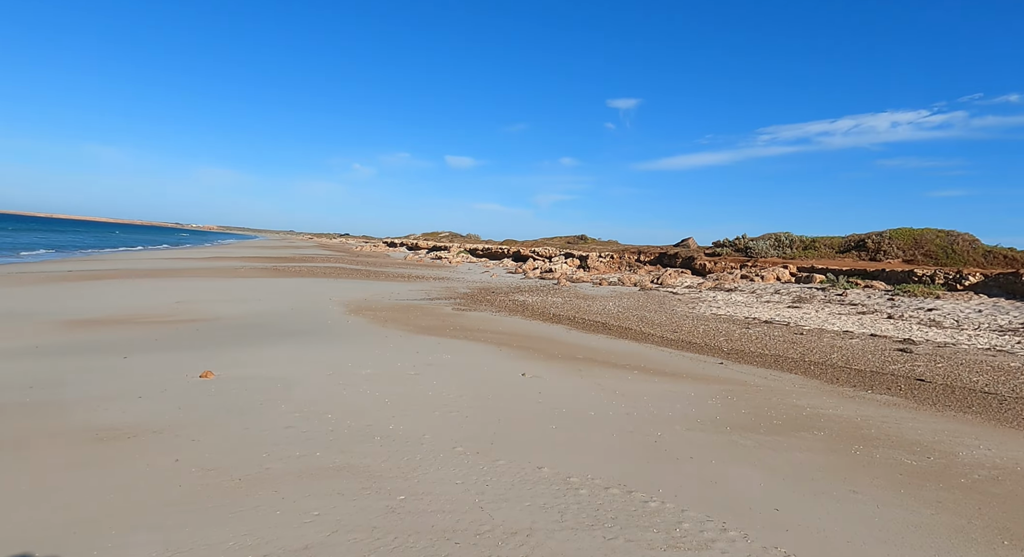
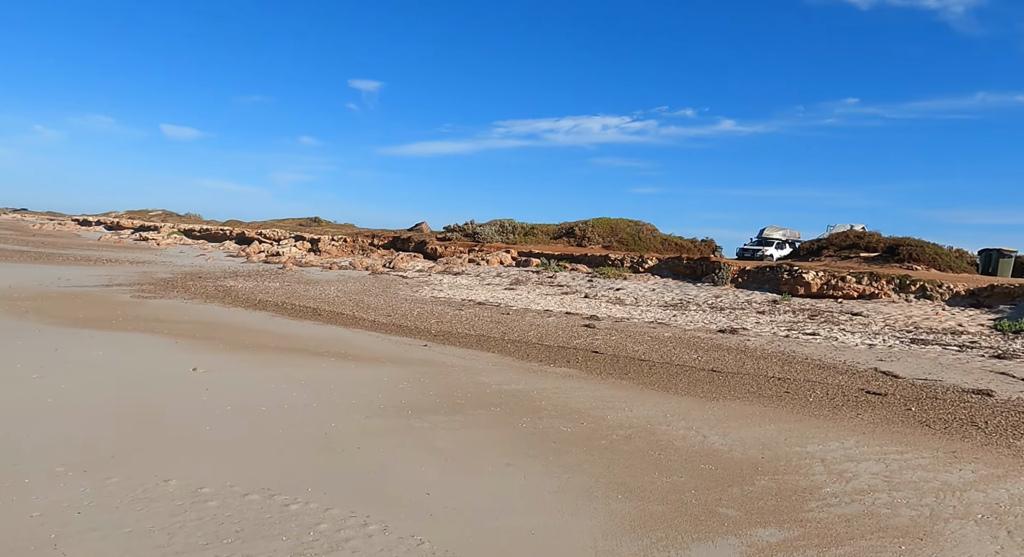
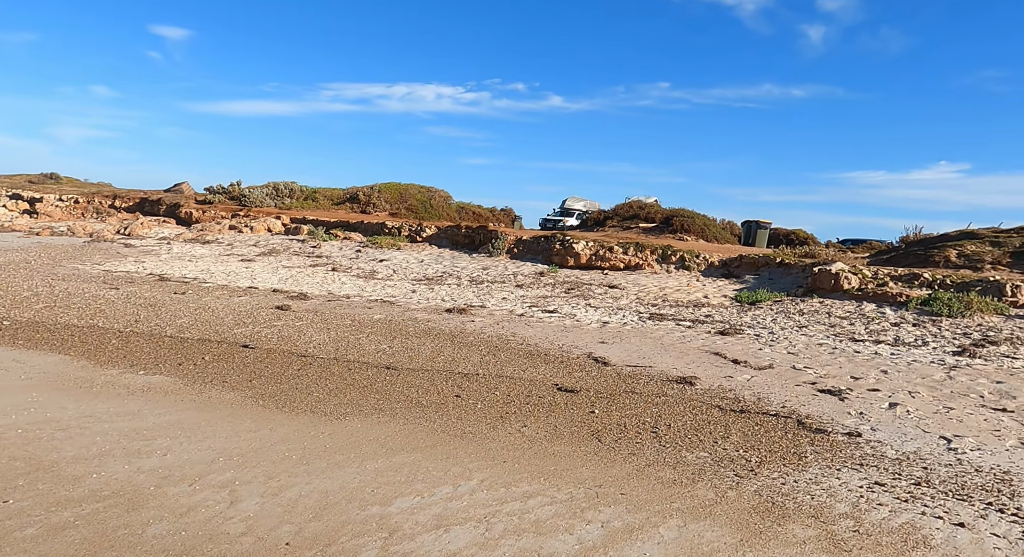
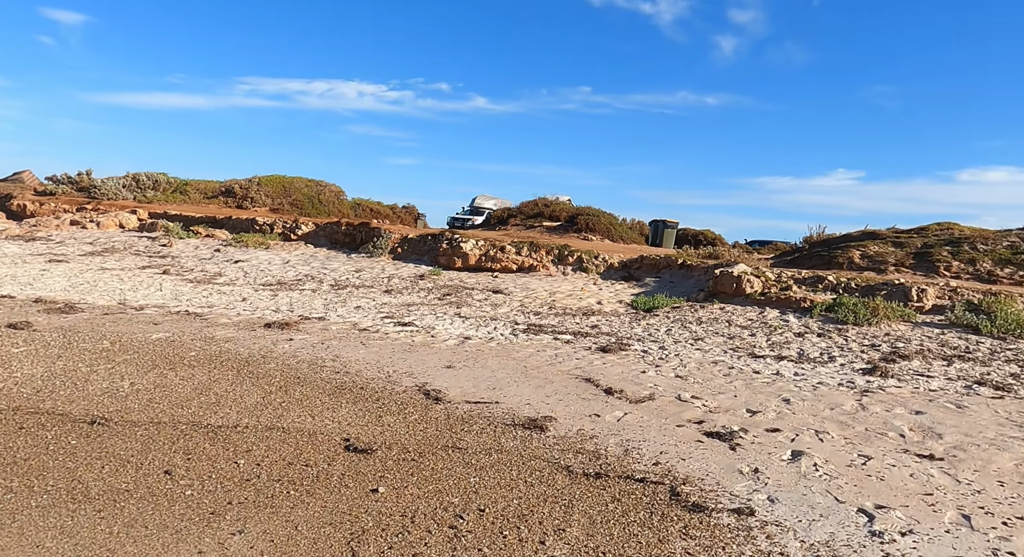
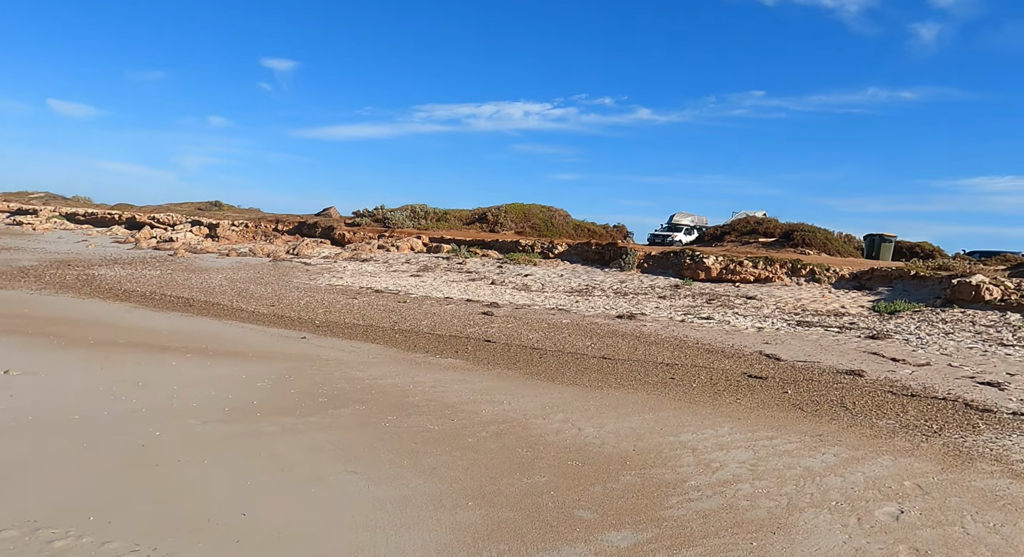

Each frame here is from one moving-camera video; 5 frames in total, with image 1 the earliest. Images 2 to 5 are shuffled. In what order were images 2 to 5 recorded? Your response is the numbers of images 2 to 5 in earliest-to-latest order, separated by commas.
2, 5, 3, 4
